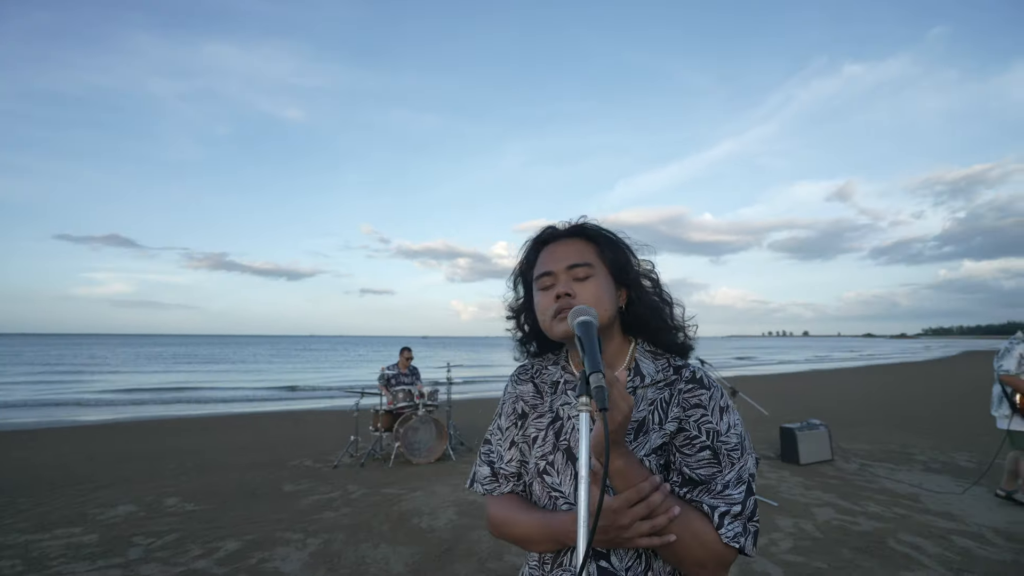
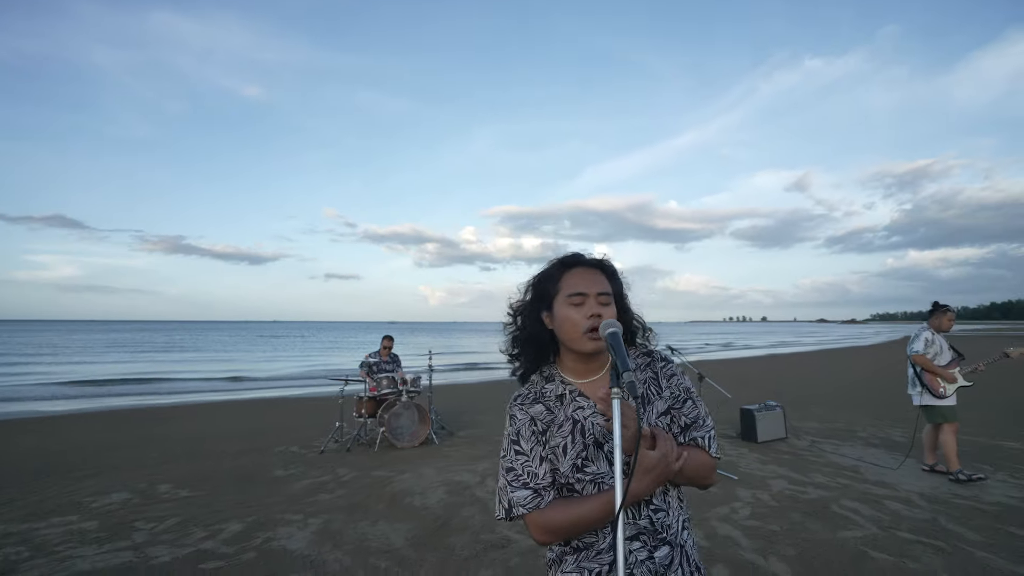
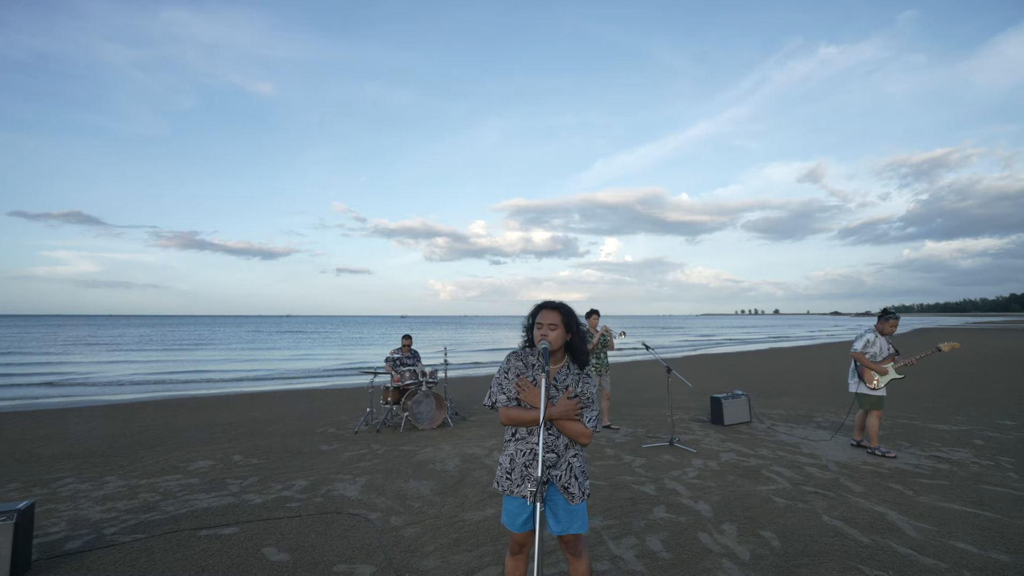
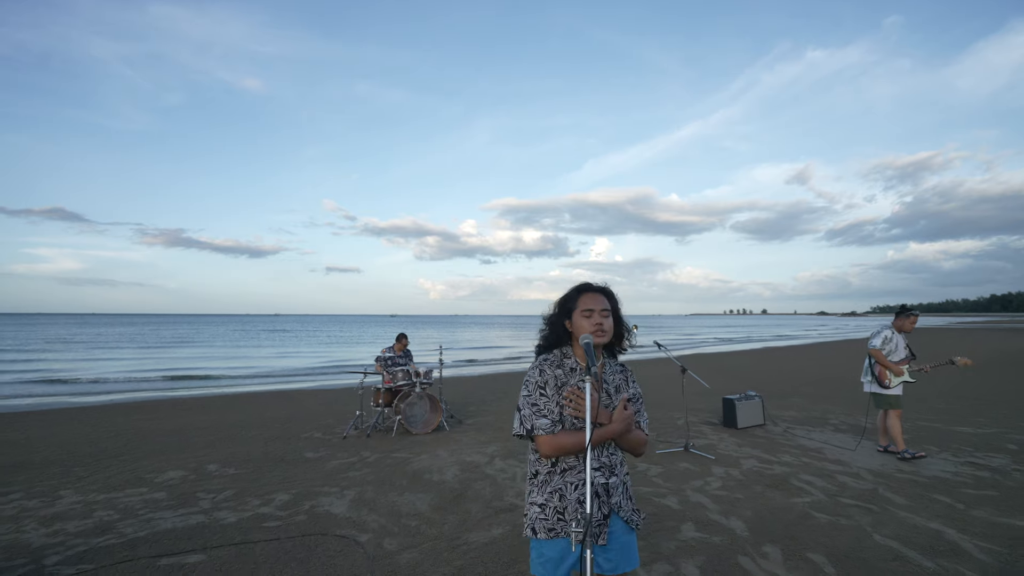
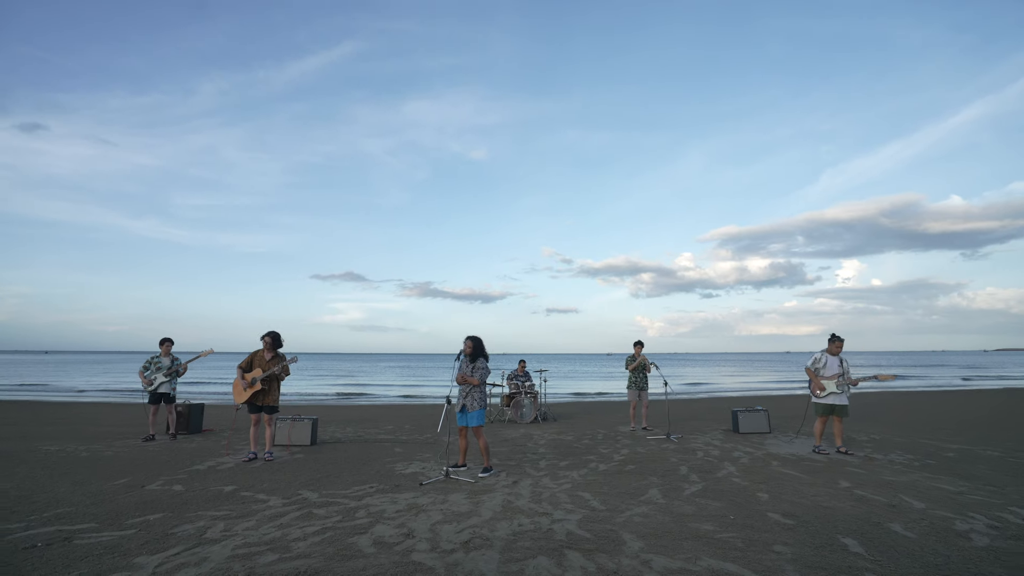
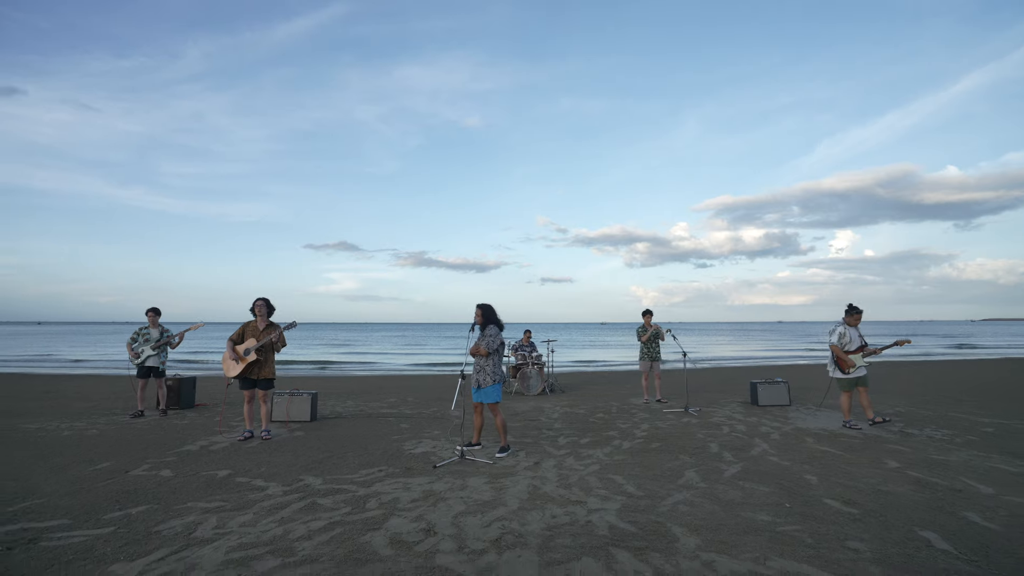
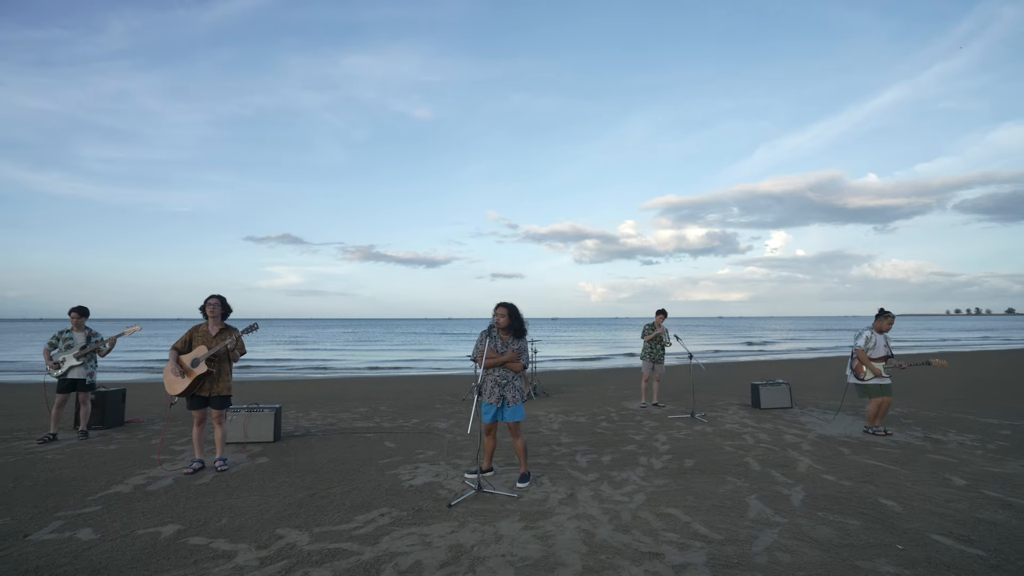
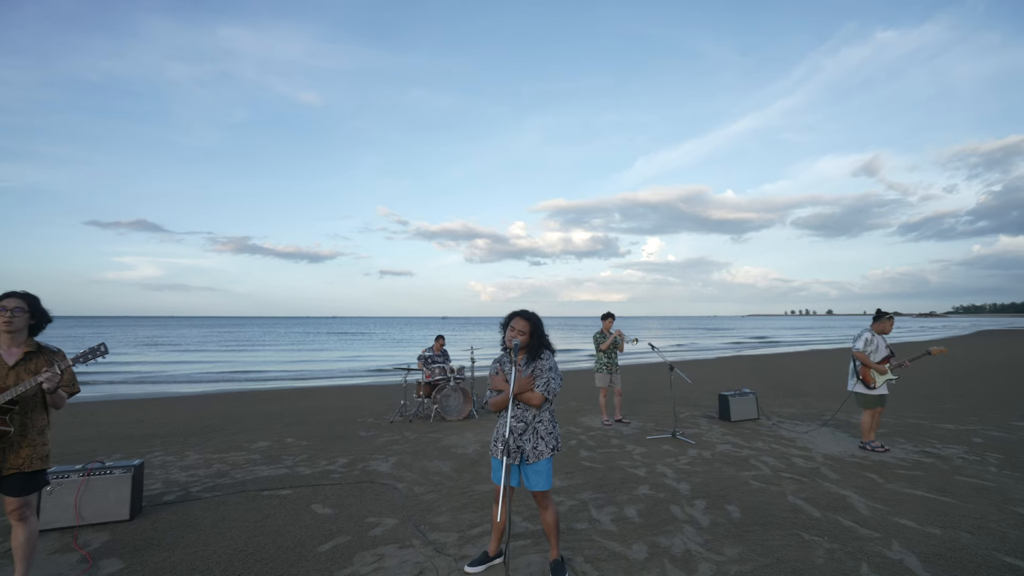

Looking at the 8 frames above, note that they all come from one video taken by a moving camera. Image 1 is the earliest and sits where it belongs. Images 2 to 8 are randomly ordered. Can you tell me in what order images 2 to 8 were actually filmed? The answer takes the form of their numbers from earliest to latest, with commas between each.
2, 4, 3, 8, 7, 6, 5
